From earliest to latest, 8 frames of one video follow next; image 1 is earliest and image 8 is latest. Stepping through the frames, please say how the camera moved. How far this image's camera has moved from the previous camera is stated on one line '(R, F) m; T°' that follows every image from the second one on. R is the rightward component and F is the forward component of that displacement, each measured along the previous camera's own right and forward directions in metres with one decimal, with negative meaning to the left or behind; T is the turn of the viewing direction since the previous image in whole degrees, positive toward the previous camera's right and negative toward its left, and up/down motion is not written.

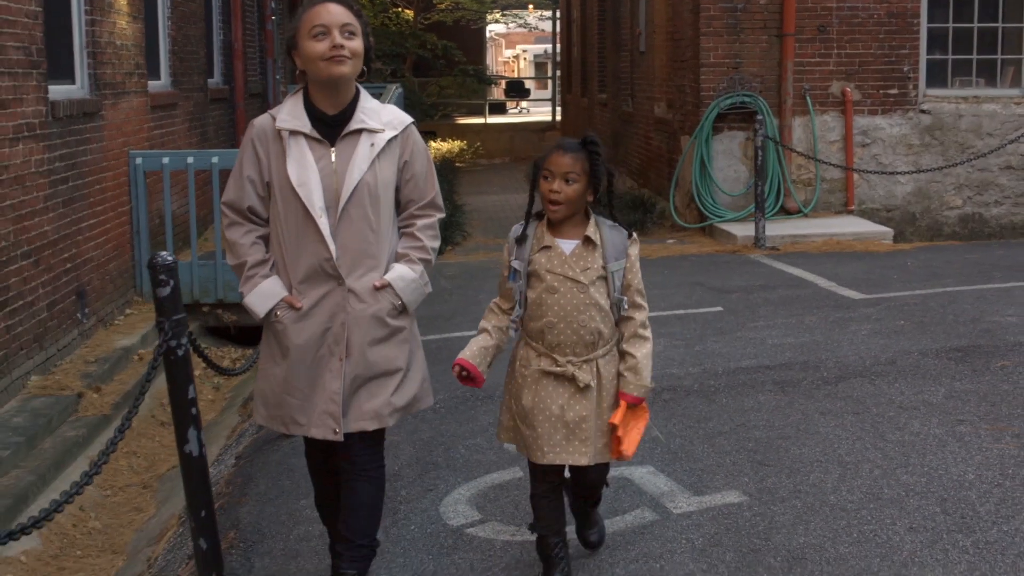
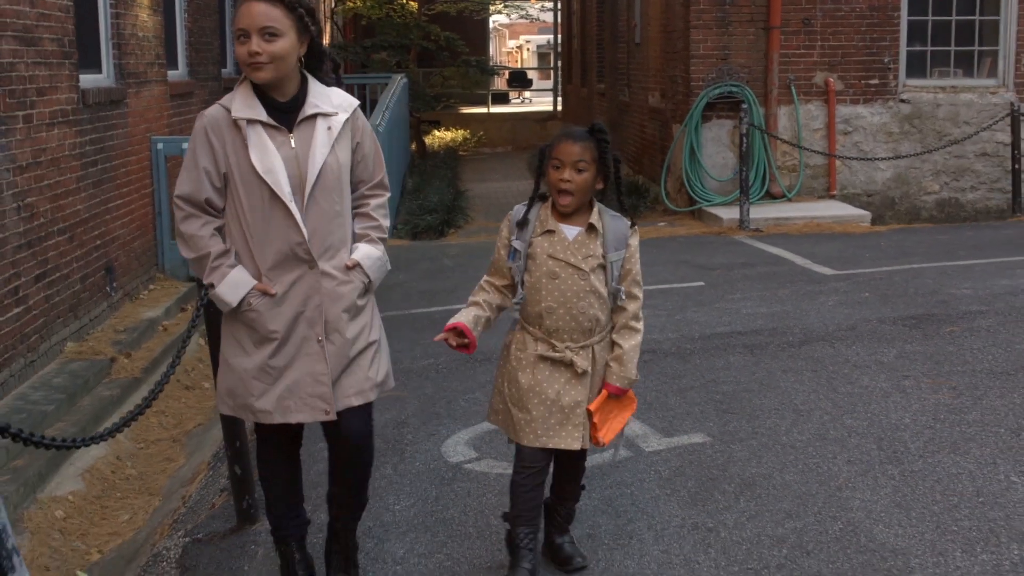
(0.0, -0.6) m; 0°
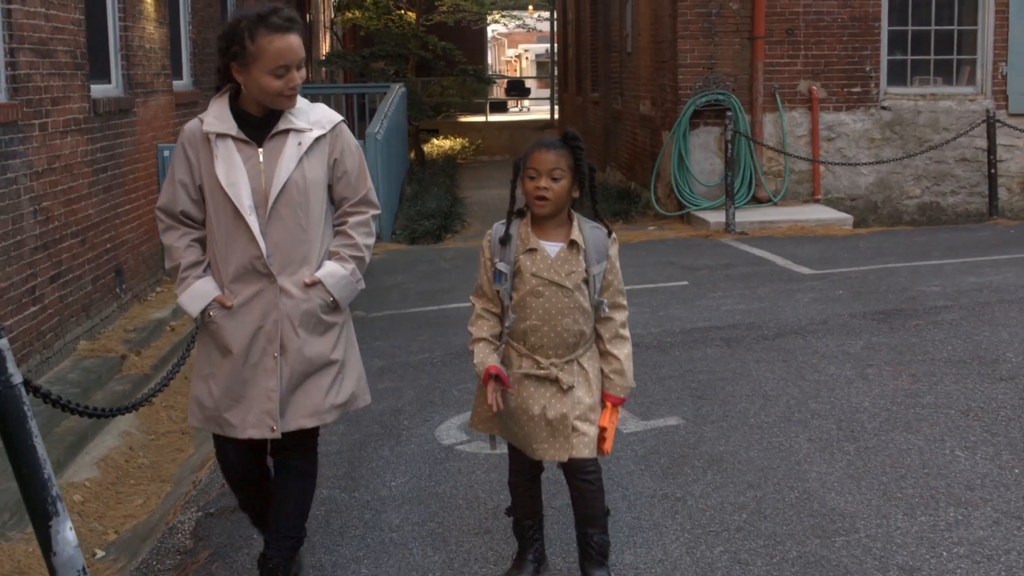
(0.0, -0.4) m; 0°
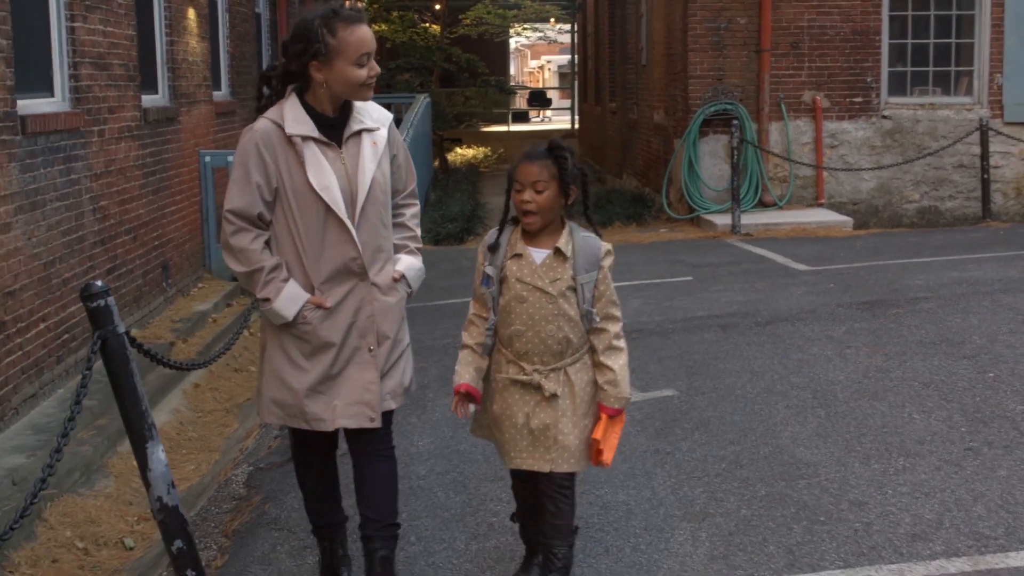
(0.0, -0.6) m; -1°
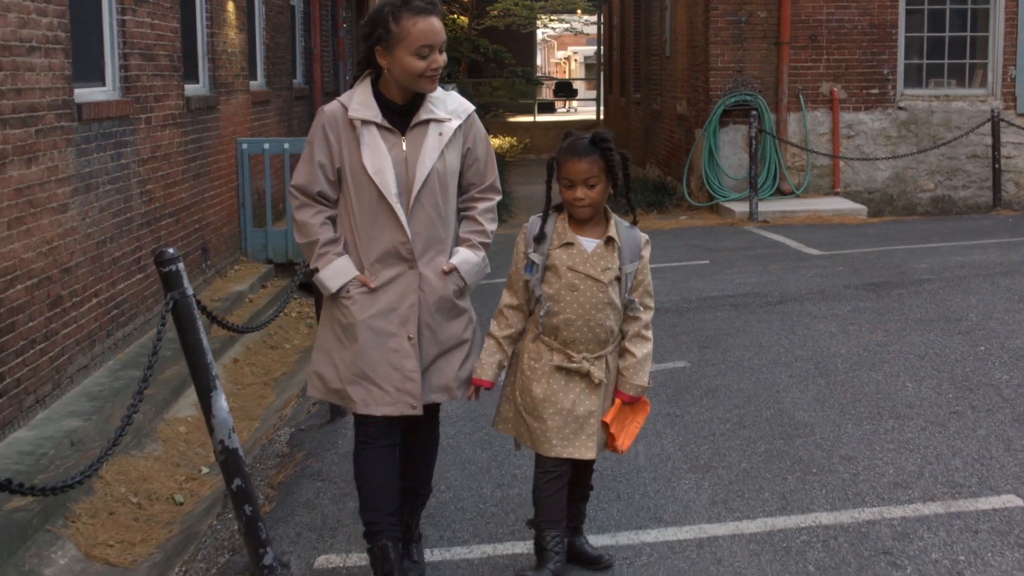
(0.0, -0.4) m; -1°
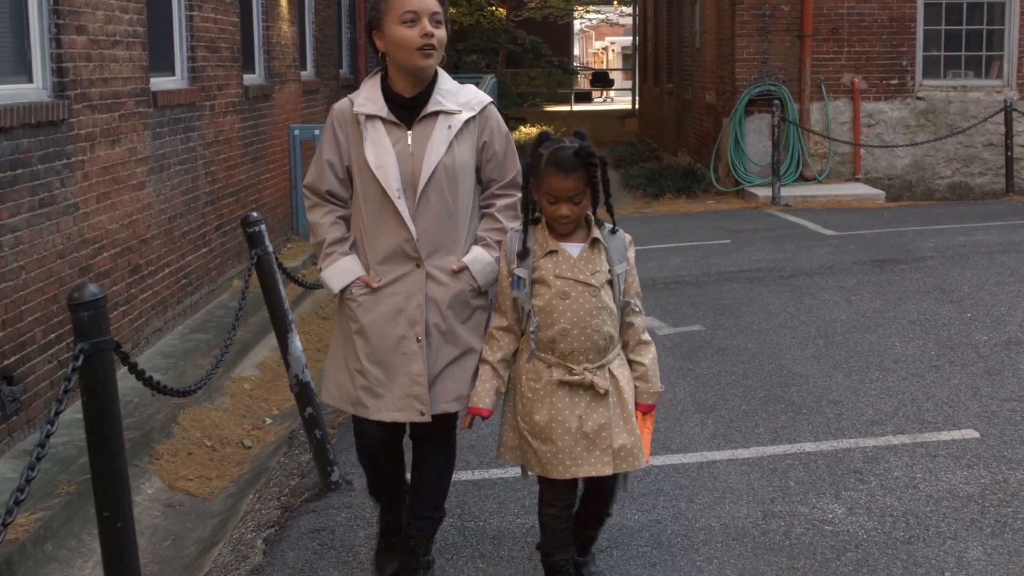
(0.0, -0.7) m; -2°
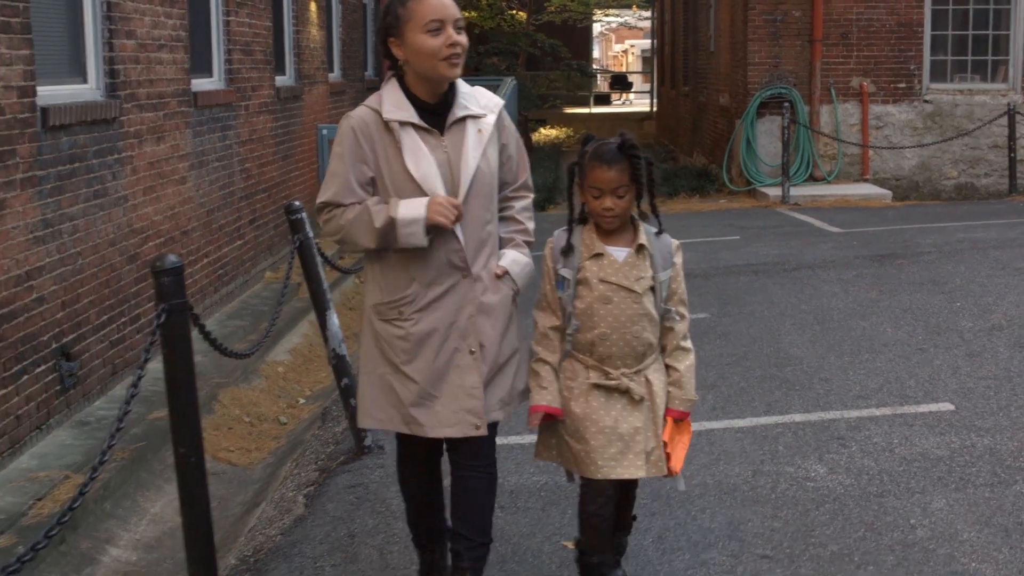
(0.0, -0.5) m; -1°
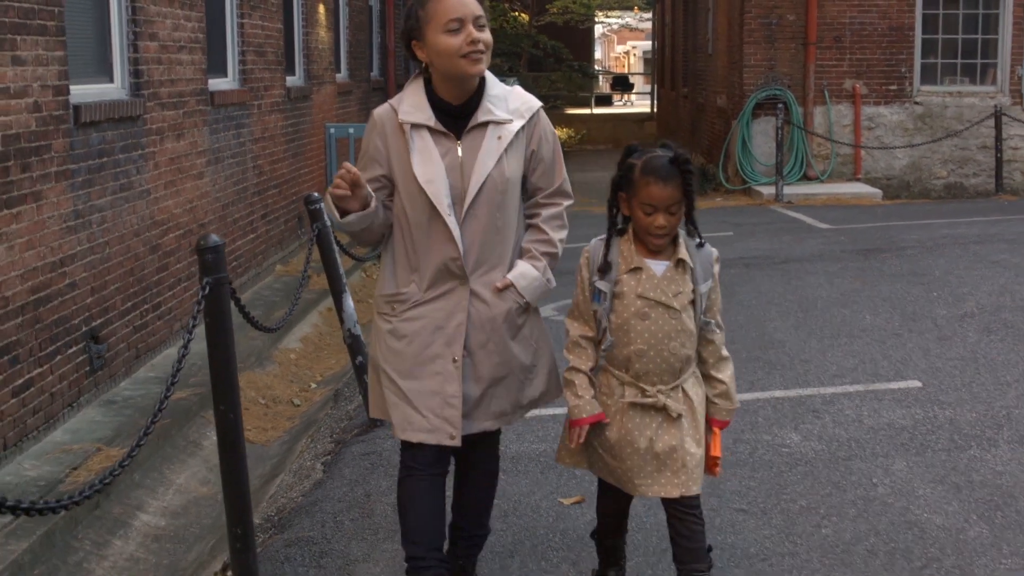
(0.0, -0.4) m; 0°
